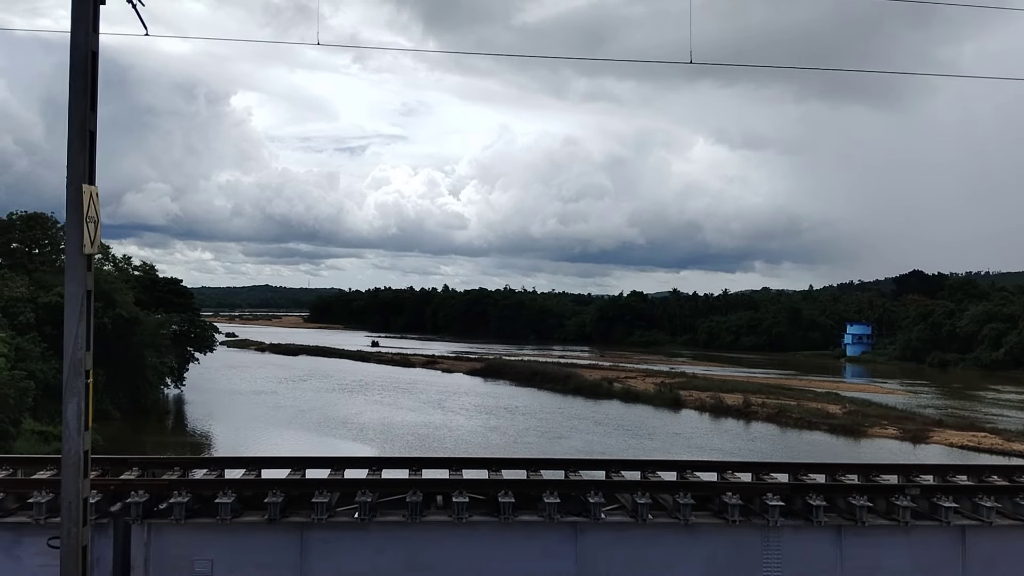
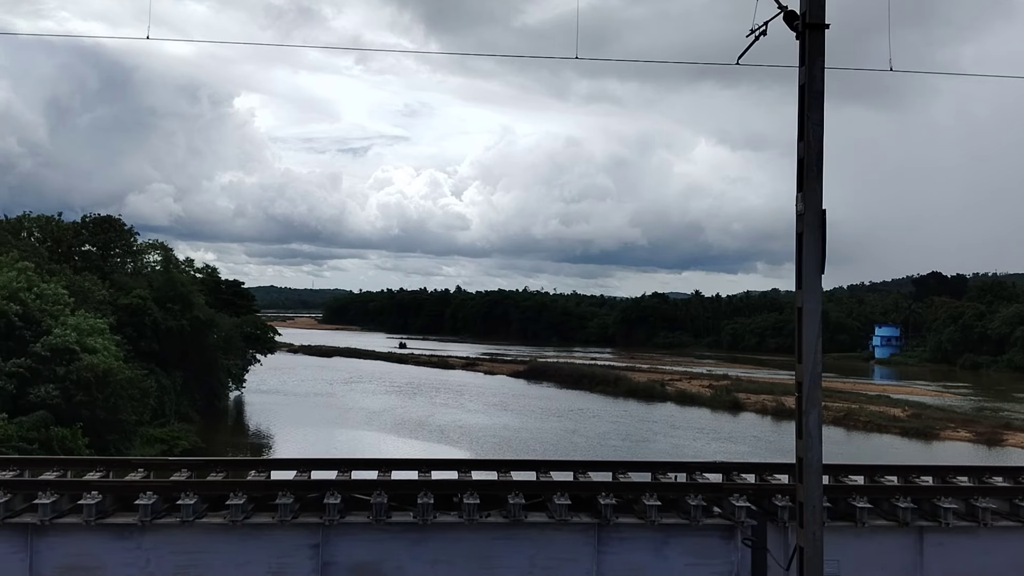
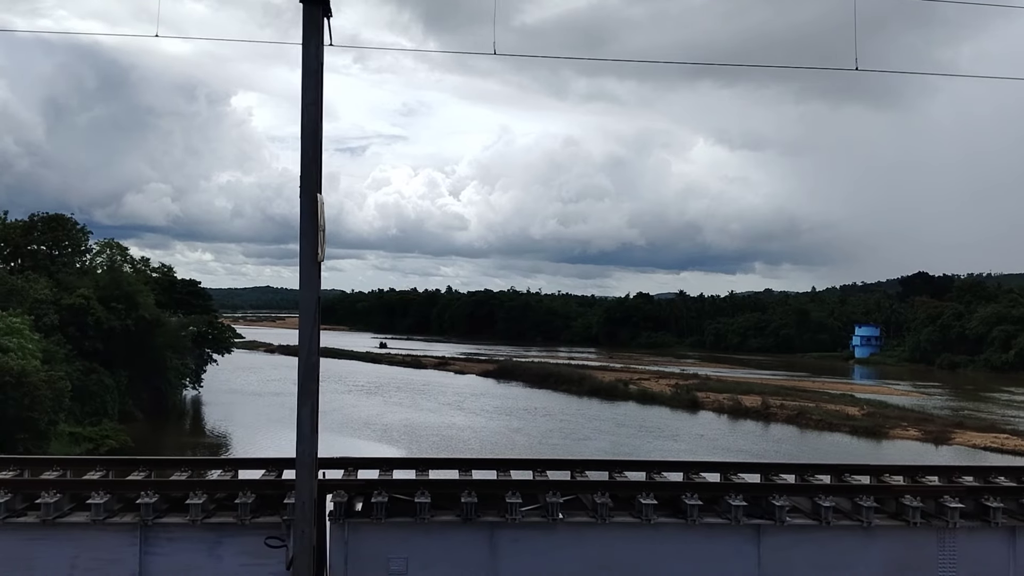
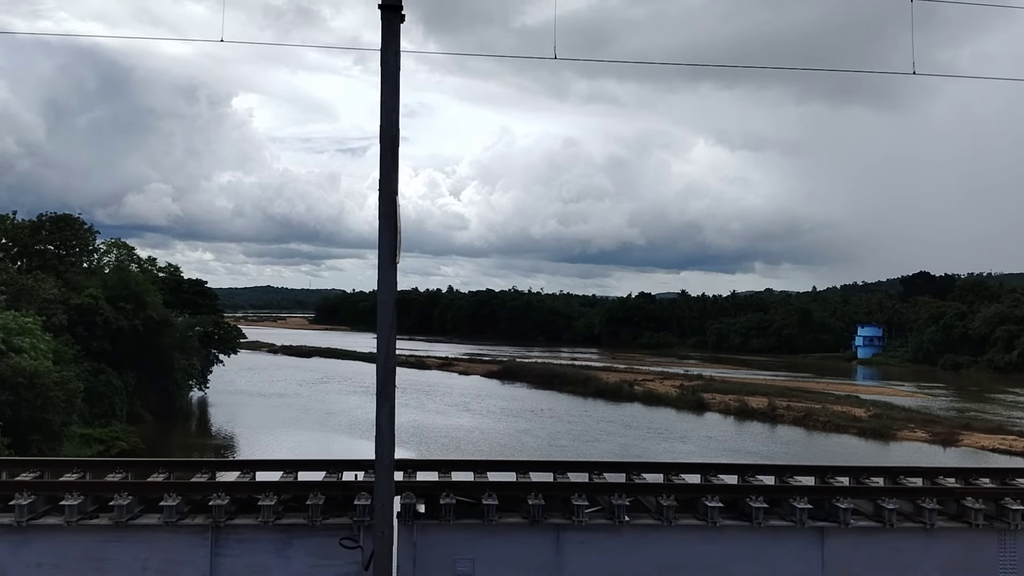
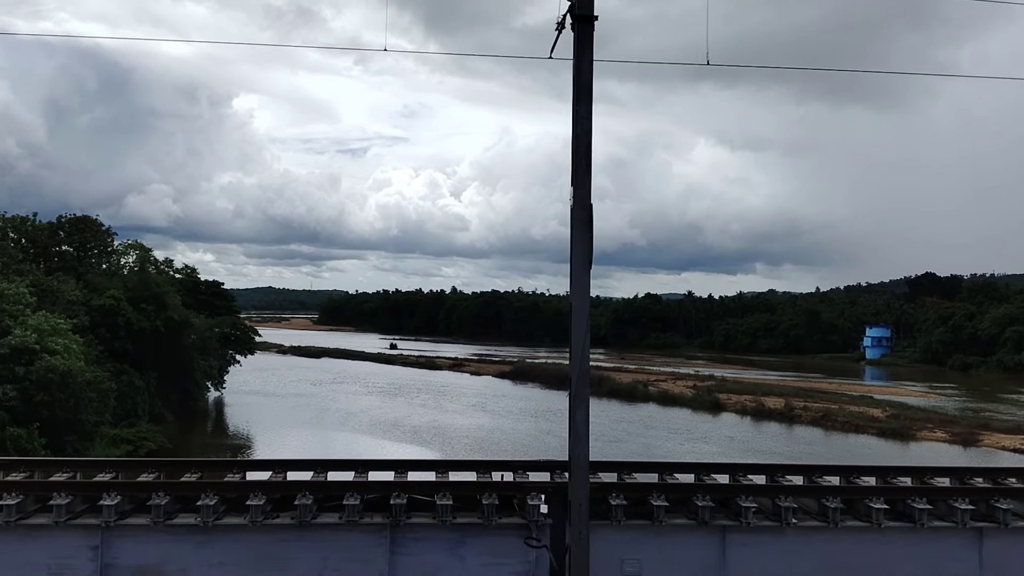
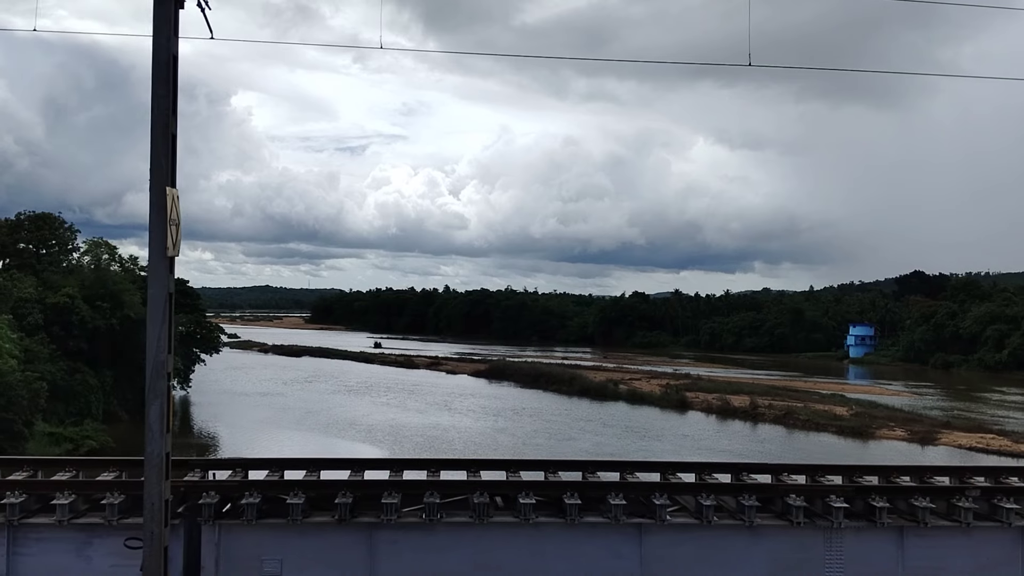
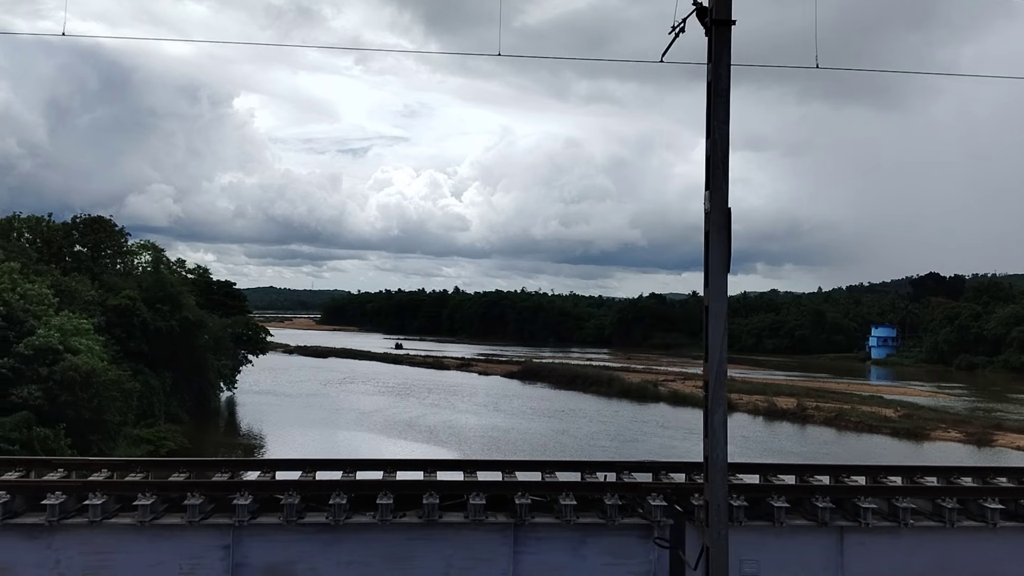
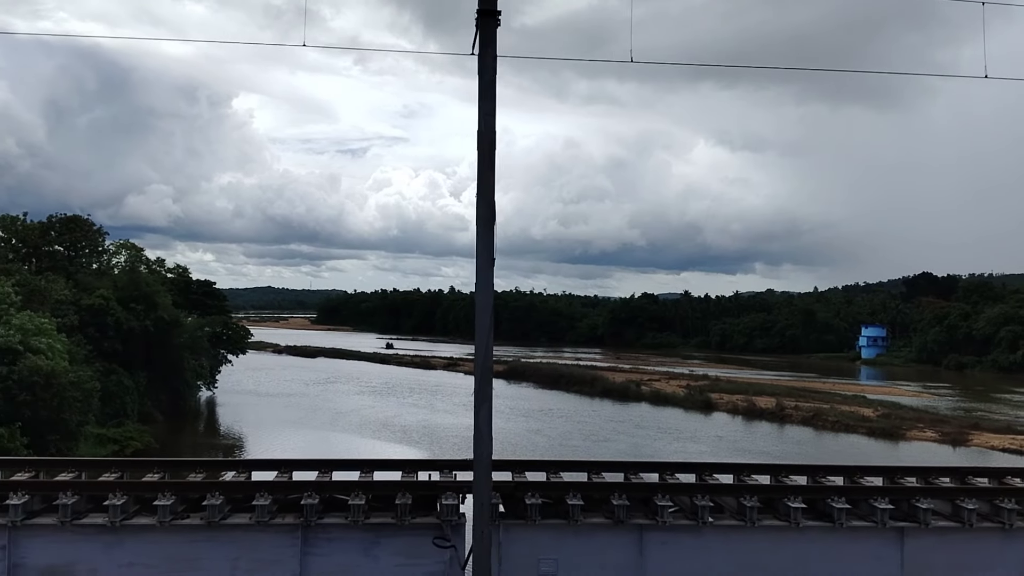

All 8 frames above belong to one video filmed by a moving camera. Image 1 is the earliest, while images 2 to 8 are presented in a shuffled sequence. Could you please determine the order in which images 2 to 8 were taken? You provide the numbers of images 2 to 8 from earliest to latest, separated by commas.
6, 3, 4, 8, 5, 7, 2
